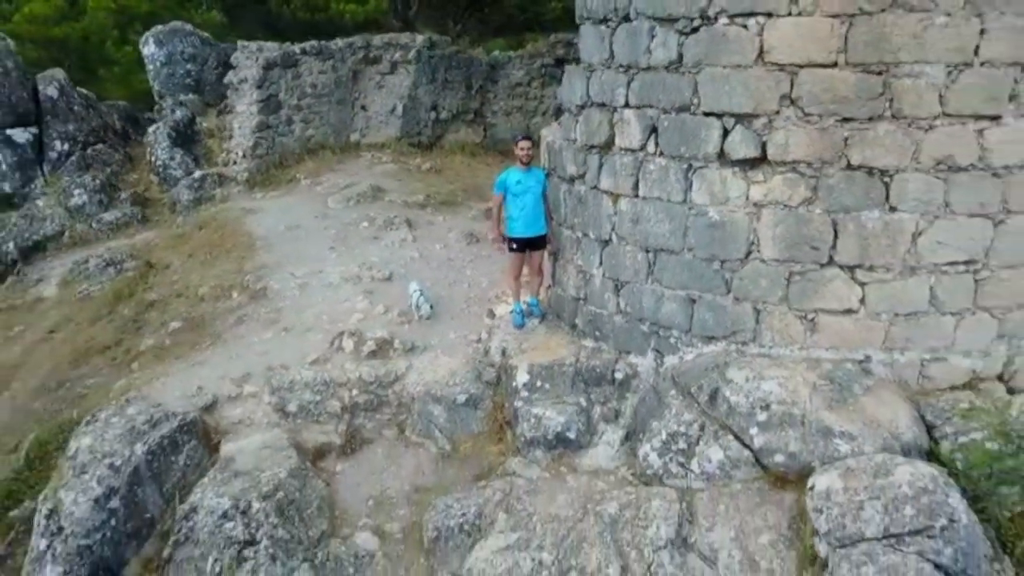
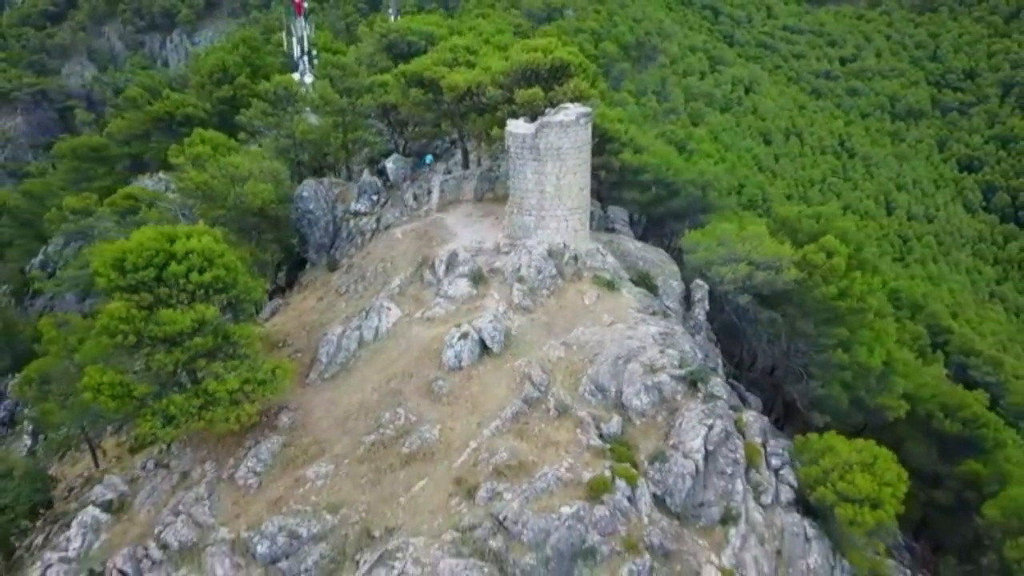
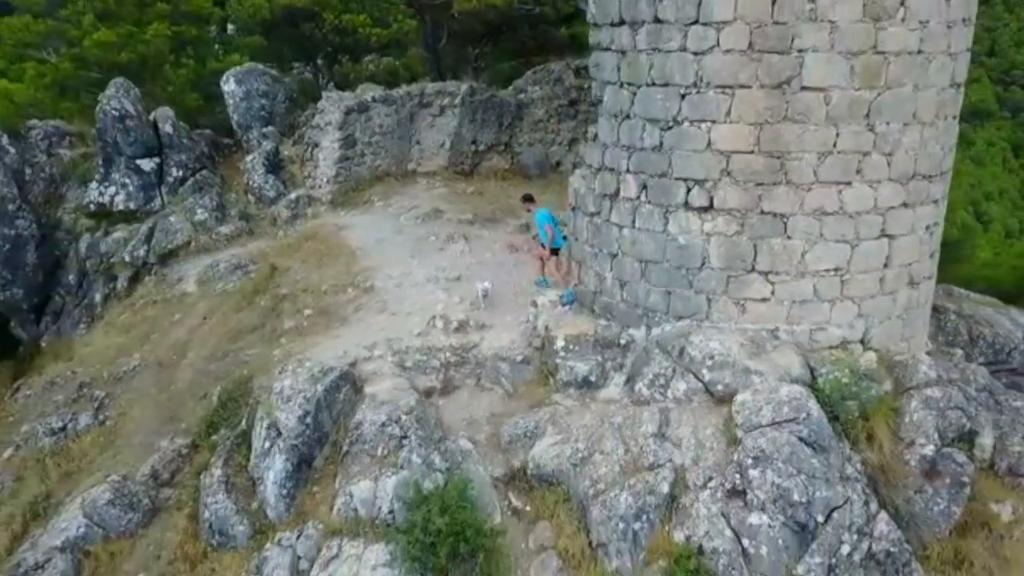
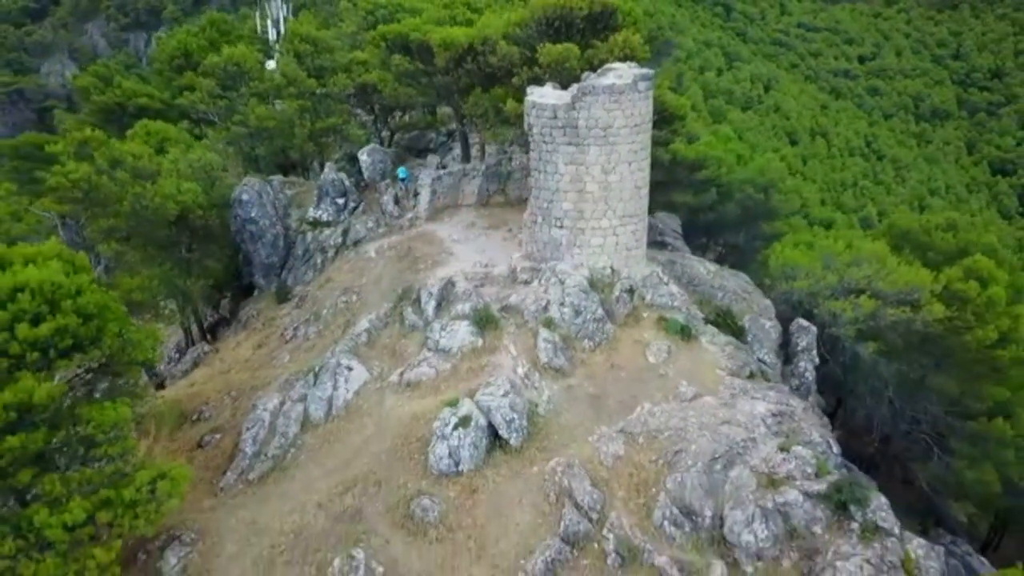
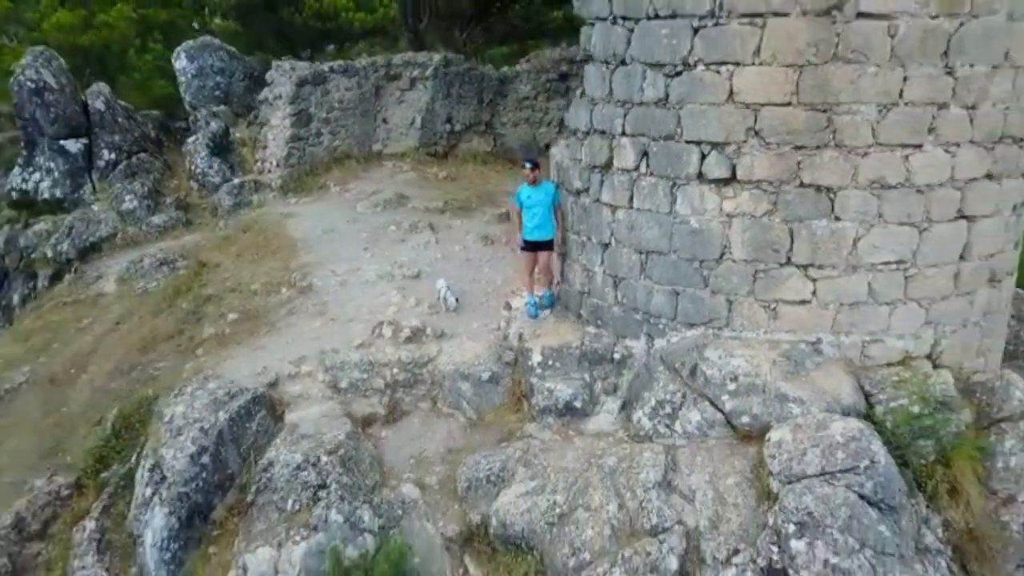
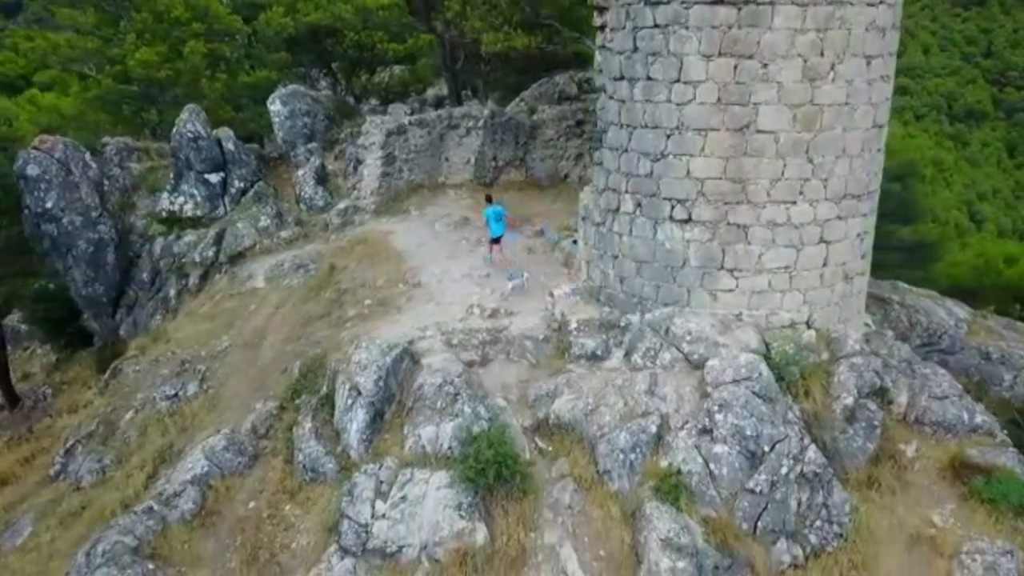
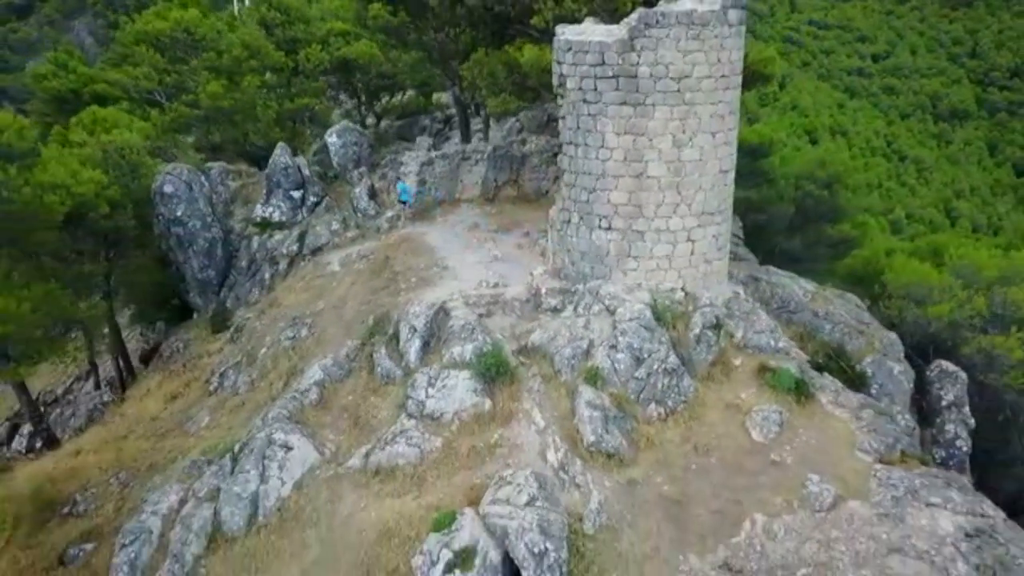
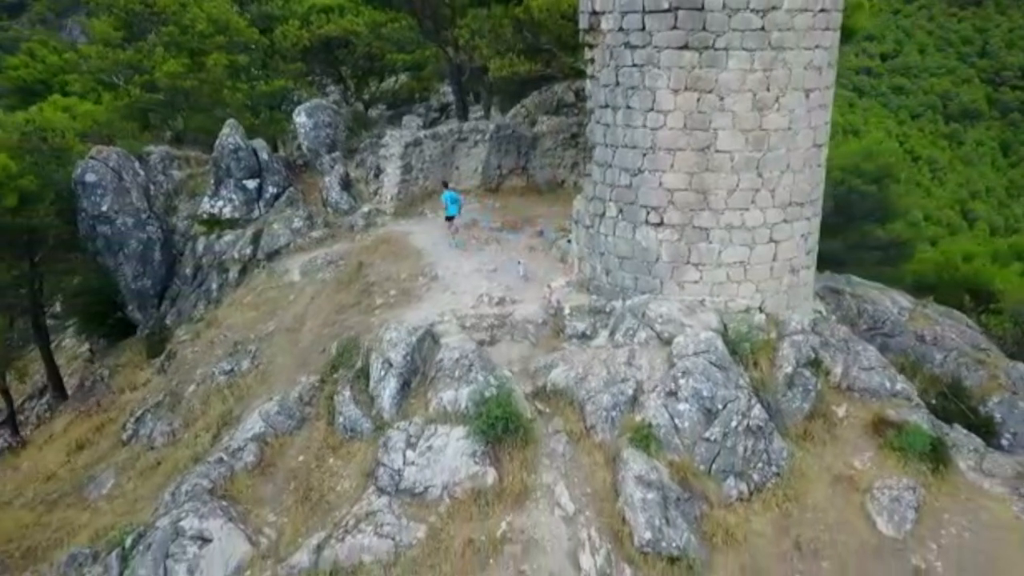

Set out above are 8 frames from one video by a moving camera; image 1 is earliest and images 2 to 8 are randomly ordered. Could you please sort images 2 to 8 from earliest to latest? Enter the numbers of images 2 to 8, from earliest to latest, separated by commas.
5, 3, 6, 8, 7, 4, 2
